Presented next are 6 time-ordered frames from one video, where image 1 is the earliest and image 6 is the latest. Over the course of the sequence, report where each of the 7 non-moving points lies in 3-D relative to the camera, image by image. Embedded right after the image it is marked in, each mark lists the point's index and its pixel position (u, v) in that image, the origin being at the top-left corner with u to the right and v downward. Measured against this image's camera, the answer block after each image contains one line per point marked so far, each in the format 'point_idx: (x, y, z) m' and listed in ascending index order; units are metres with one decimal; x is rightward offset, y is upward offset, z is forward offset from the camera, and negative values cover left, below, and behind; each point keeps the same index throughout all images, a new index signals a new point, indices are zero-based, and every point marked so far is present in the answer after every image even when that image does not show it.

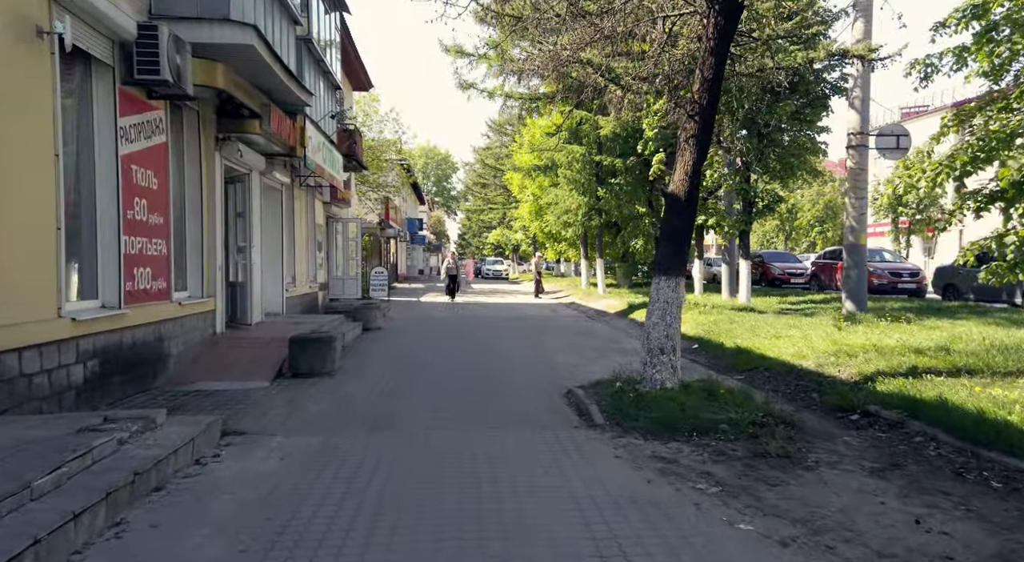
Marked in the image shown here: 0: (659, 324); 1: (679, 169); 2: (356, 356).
0: (+1.6, -0.5, +8.8) m
1: (+1.9, +1.3, +9.3) m
2: (-2.4, -1.2, +12.9) m
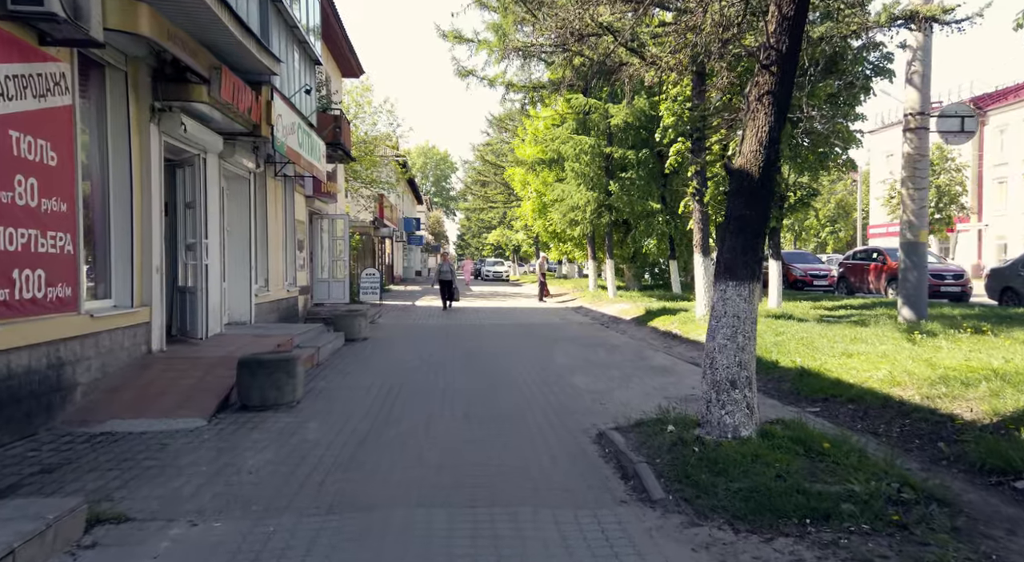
0: (+1.7, -0.5, +6.4) m
1: (+2.0, +1.2, +6.9) m
2: (-2.3, -1.3, +10.5) m
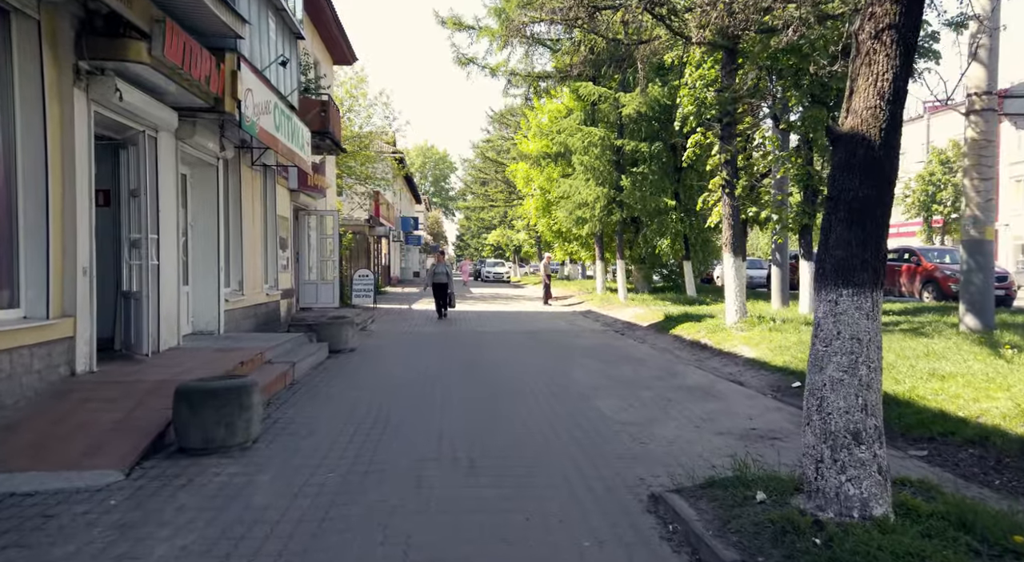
0: (+1.8, -0.6, +4.5) m
1: (+2.1, +1.2, +5.0) m
2: (-2.2, -1.3, +8.6) m
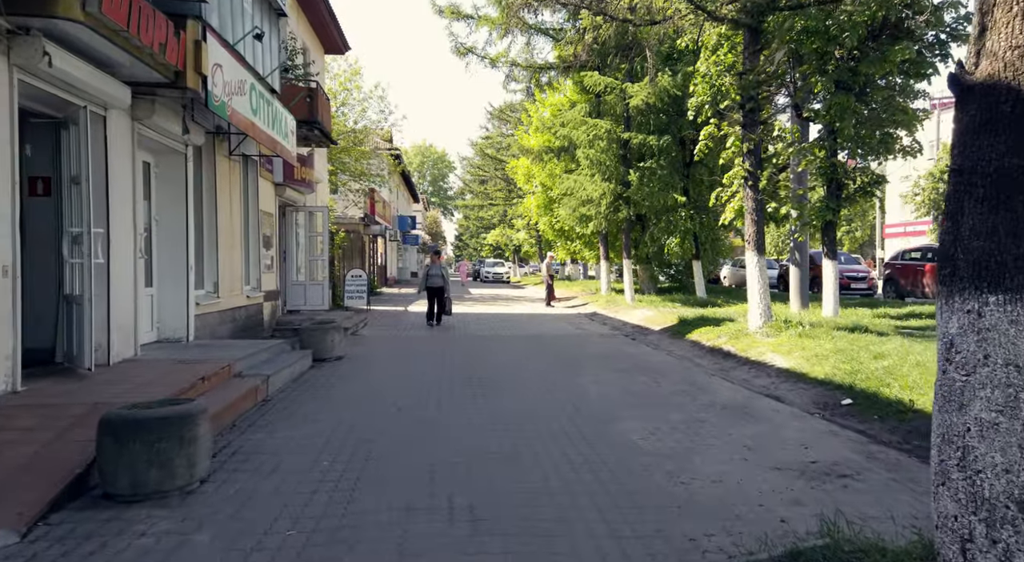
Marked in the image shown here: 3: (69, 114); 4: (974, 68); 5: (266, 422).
0: (+1.9, -0.6, +3.2) m
1: (+2.2, +1.2, +3.7) m
2: (-2.1, -1.3, +7.3) m
3: (-4.3, +1.6, +8.0) m
4: (+2.1, +1.0, +3.7) m
5: (-2.3, -1.3, +7.8) m
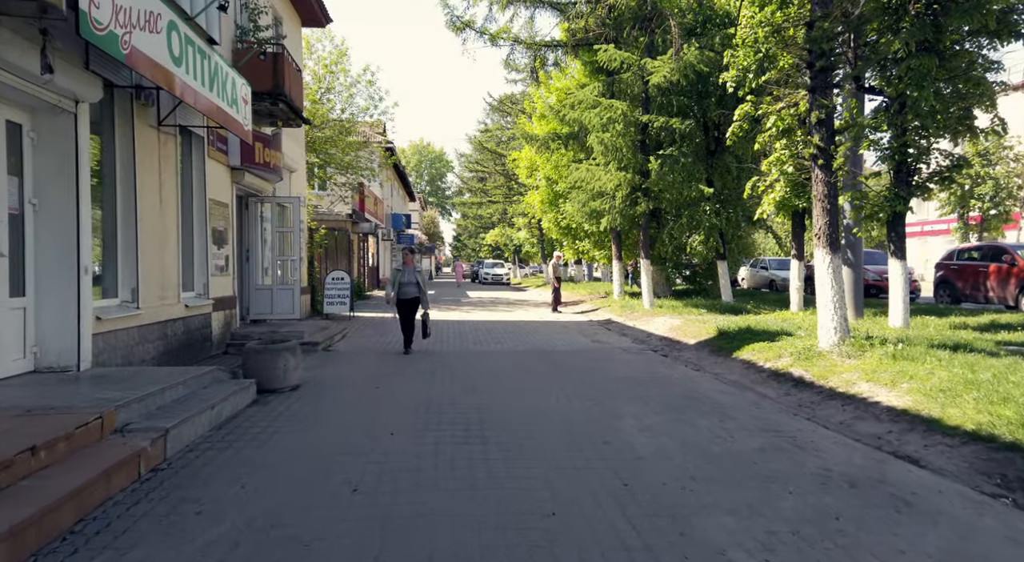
0: (+2.0, -0.6, +0.2) m
1: (+2.3, +1.1, +0.7) m
2: (-2.0, -1.4, +4.3) m
3: (-4.2, +1.5, +5.0) m
4: (+2.2, +0.9, +0.7) m
5: (-2.2, -1.4, +4.8) m
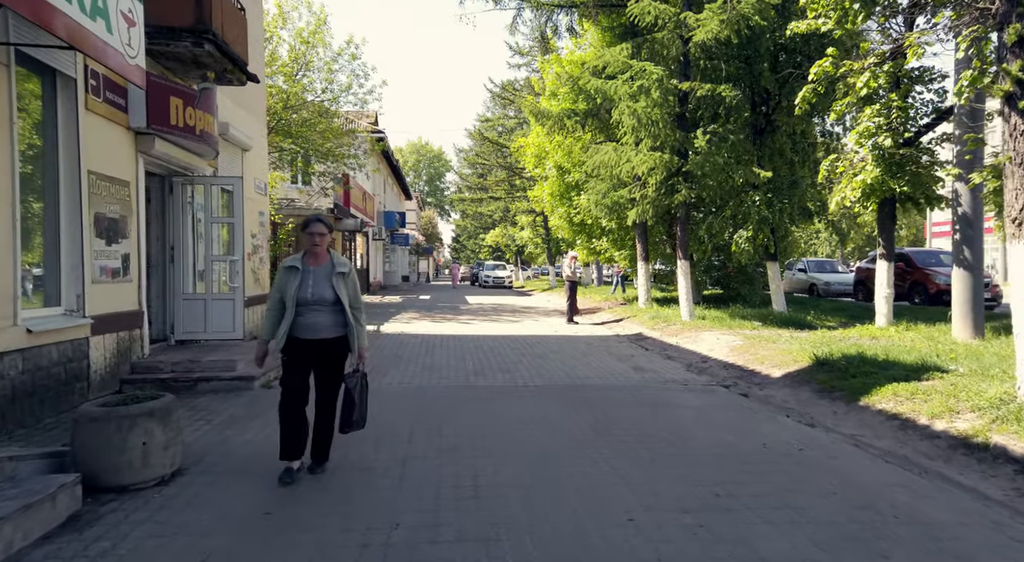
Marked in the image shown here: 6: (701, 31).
0: (+2.2, -0.7, -3.9) m
1: (+2.5, +1.0, -3.4) m
2: (-1.8, -1.5, +0.2) m
3: (-4.0, +1.5, +0.9) m
4: (+2.4, +0.8, -3.4) m
5: (-2.0, -1.5, +0.7) m
6: (+3.8, +5.1, +16.7) m
